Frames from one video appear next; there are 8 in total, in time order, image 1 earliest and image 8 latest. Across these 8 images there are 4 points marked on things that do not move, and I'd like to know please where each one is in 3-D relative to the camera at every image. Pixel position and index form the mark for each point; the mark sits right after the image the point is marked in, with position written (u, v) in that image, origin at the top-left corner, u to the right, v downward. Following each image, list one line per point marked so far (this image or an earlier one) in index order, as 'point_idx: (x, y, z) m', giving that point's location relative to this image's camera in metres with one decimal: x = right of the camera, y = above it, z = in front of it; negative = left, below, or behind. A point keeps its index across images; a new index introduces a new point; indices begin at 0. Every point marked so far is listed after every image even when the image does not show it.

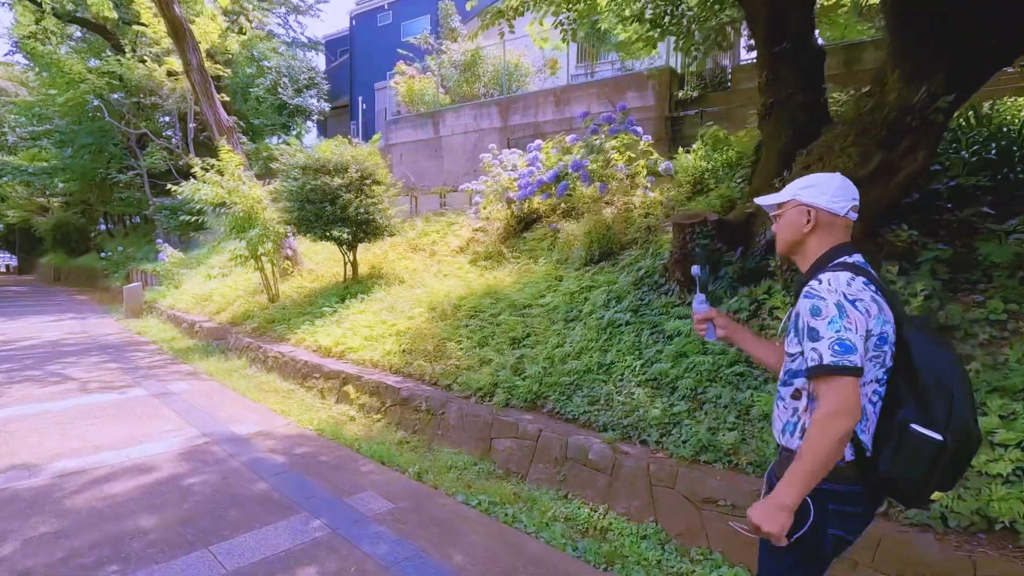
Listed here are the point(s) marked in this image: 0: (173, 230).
0: (-11.4, +1.9, +18.2) m
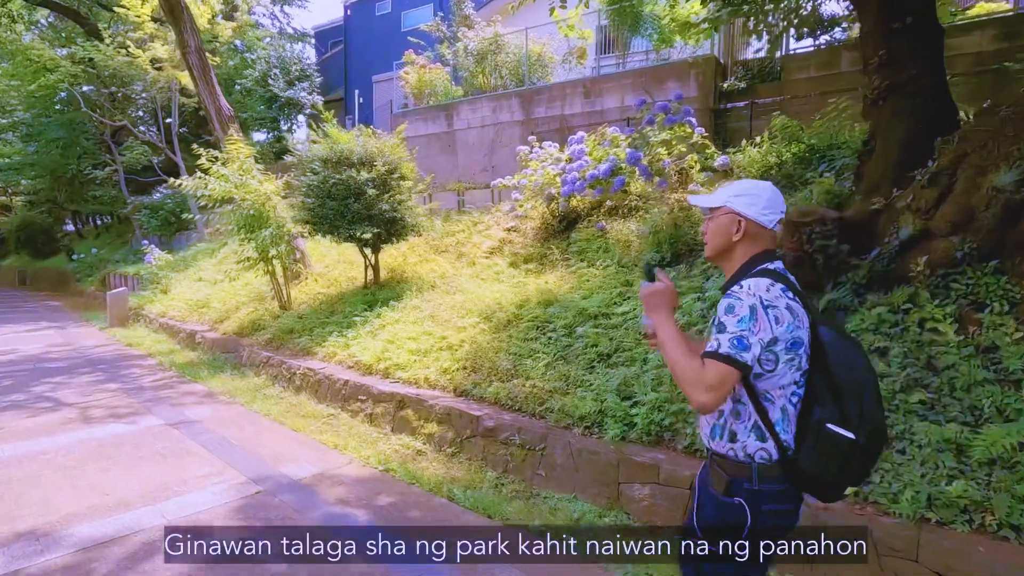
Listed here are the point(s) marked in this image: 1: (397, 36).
0: (-11.2, +1.8, +17.0) m
1: (-3.4, +7.7, +16.6) m
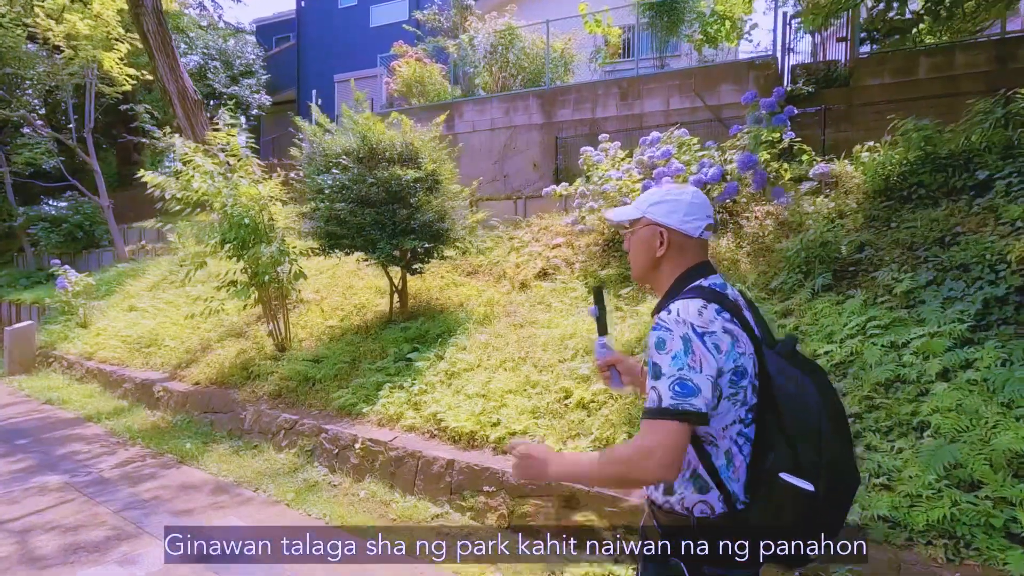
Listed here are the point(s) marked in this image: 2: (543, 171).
0: (-11.7, +1.0, +13.9) m
1: (-4.0, +7.0, +14.9) m
2: (+0.5, +2.0, +9.3) m
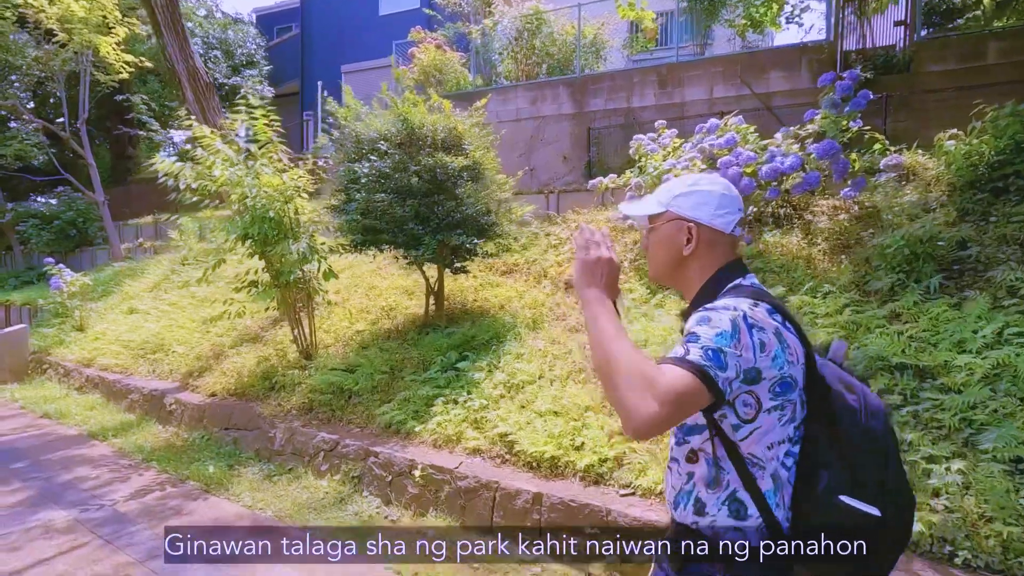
0: (-11.3, +1.0, +13.2) m
1: (-3.6, +7.0, +14.3) m
2: (+1.0, +2.0, +8.8) m
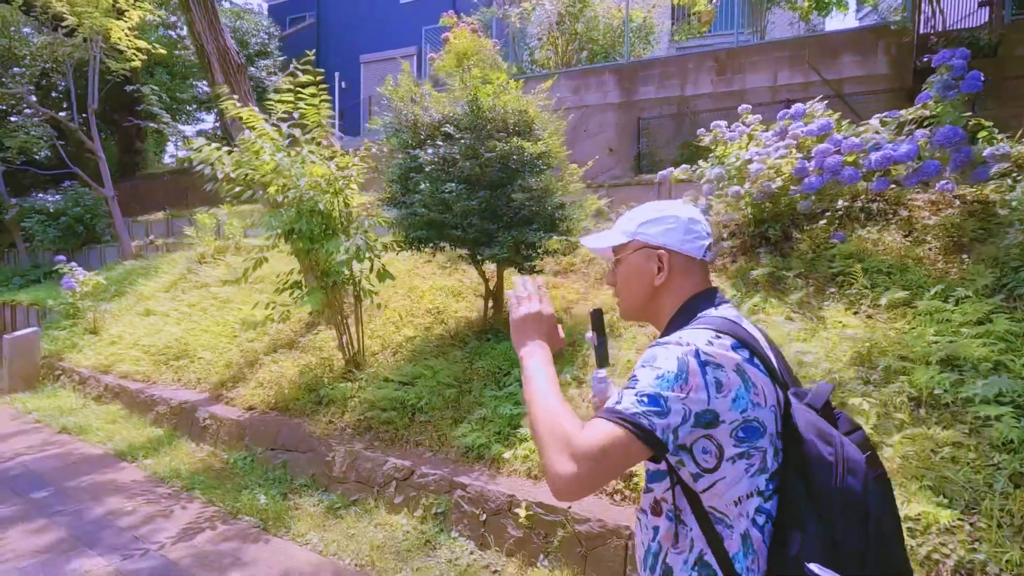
0: (-10.7, +1.0, +12.6) m
1: (-3.0, +7.0, +13.7) m
2: (+1.7, +2.0, +8.2) m
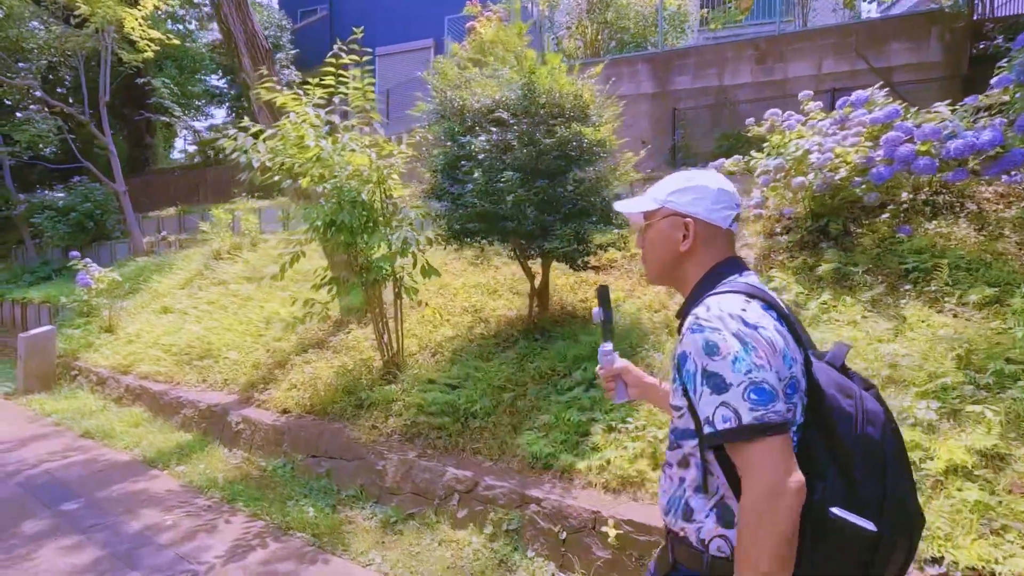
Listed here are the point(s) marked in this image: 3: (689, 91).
0: (-10.2, +1.1, +12.4) m
1: (-2.5, +7.1, +13.4) m
2: (+2.1, +2.0, +7.9) m
3: (+2.5, +2.8, +7.7) m
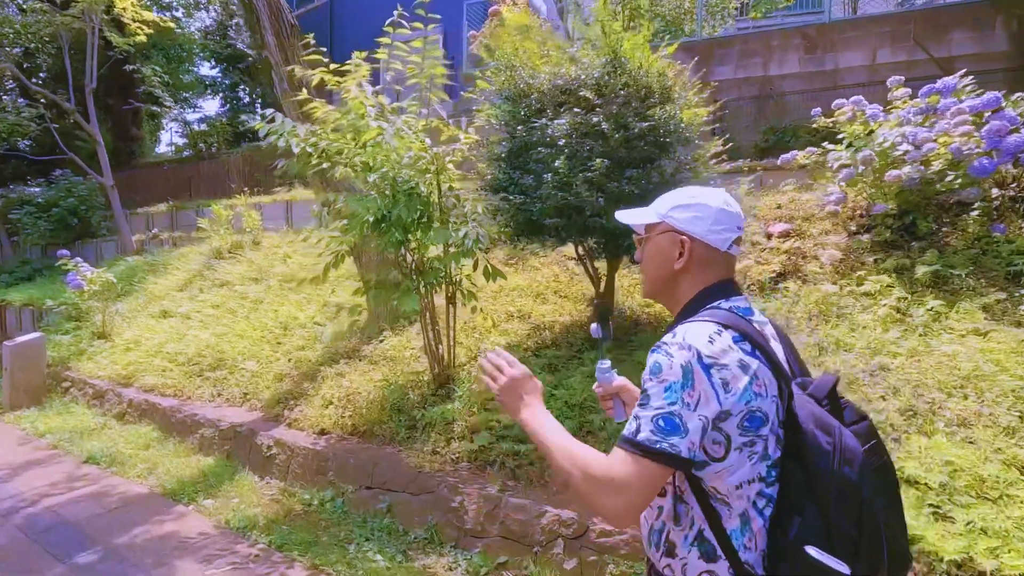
0: (-9.9, +1.1, +11.5) m
1: (-2.3, +7.1, +12.8) m
2: (+2.5, +2.0, +7.5) m
3: (+3.0, +2.8, +7.3) m
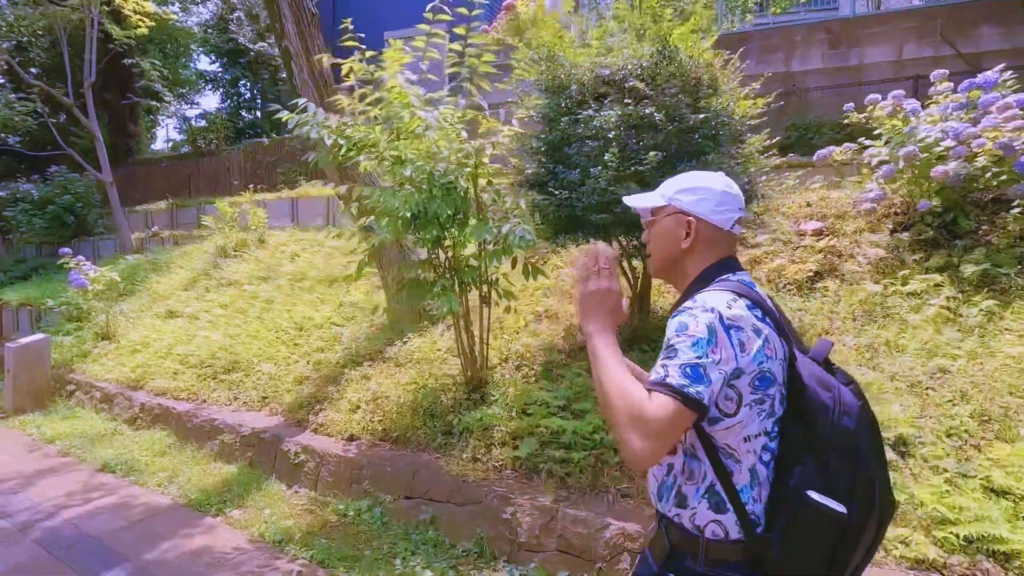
0: (-9.8, +1.1, +11.2) m
1: (-2.1, +7.1, +12.6) m
2: (+2.8, +2.0, +7.3) m
3: (+3.2, +2.8, +7.2) m
